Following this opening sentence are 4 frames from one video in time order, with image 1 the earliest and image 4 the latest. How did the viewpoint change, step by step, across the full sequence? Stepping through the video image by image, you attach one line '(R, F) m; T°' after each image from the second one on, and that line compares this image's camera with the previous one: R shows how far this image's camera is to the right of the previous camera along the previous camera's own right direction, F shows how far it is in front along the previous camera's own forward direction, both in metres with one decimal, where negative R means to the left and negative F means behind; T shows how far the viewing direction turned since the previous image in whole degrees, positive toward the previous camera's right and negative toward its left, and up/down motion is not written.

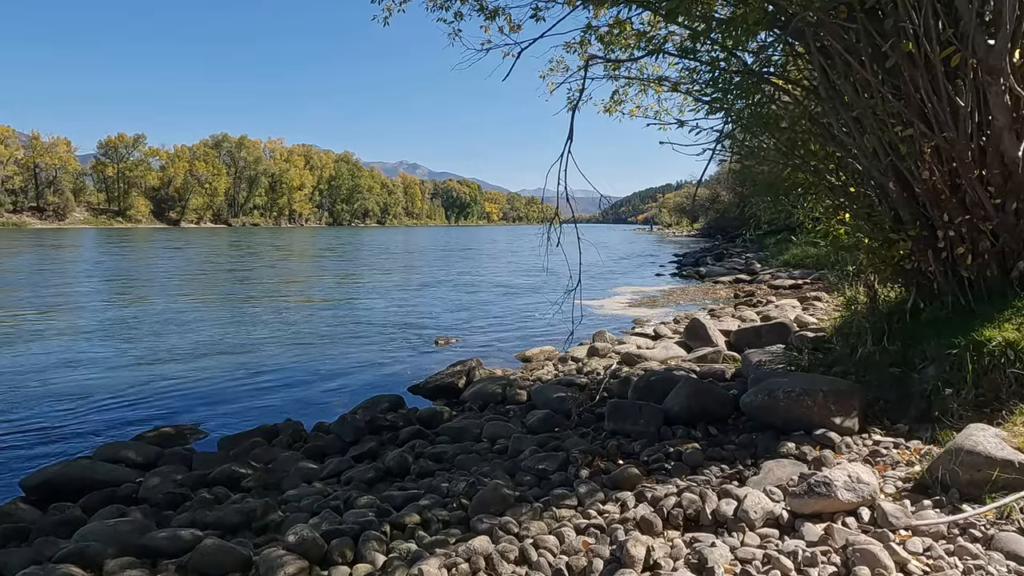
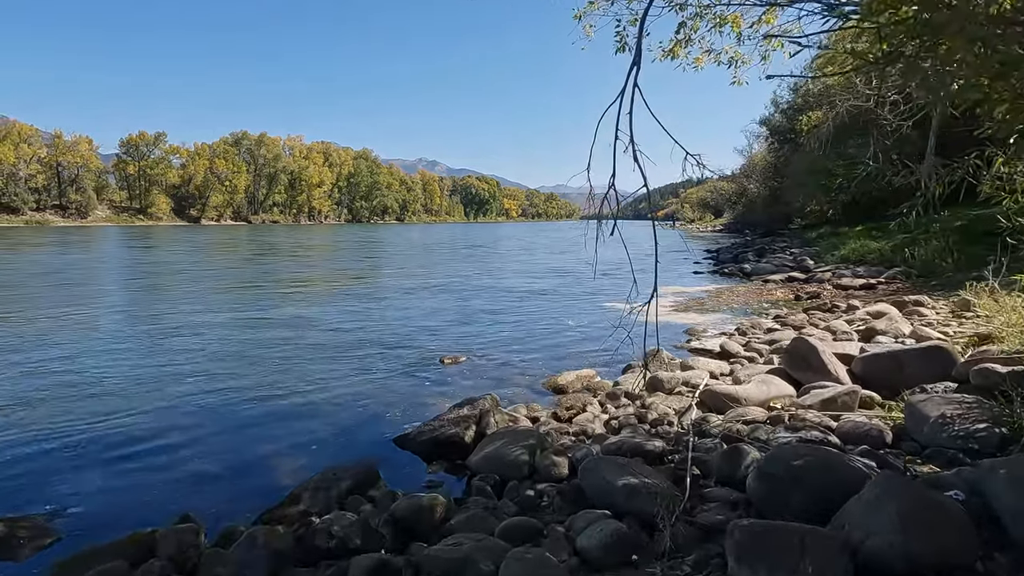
(-0.1, +3.1) m; -2°
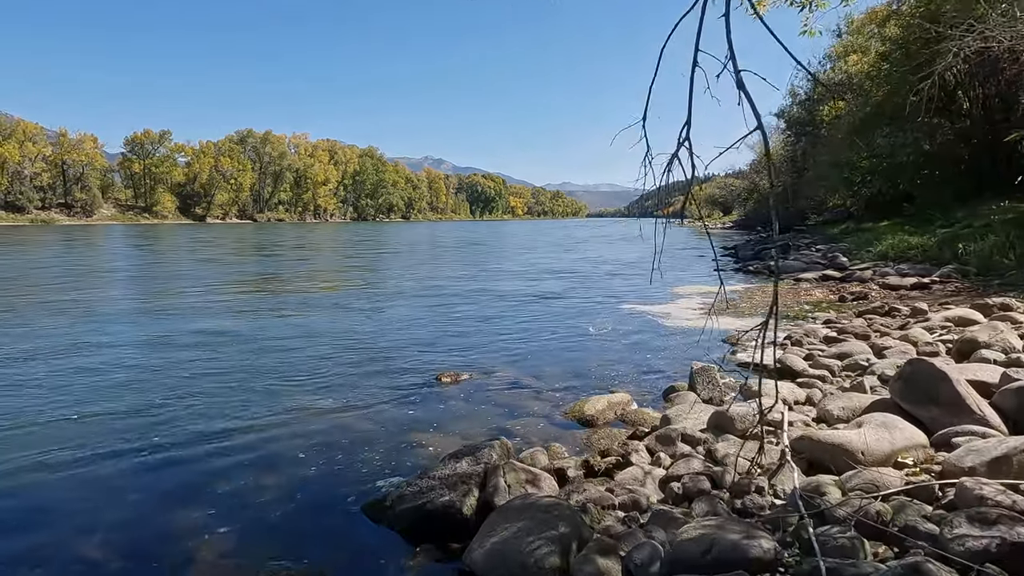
(-0.1, +2.0) m; -1°
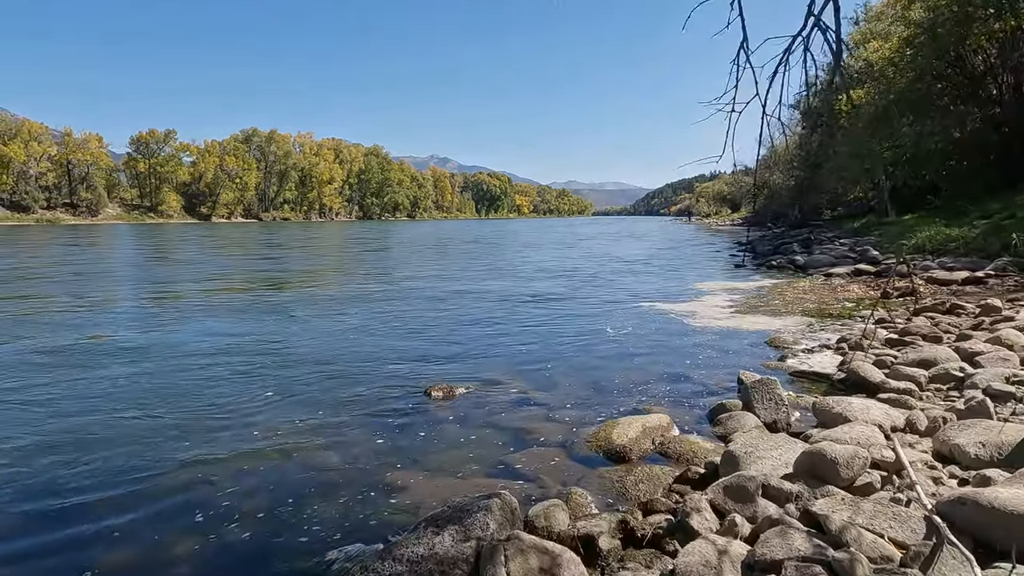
(0.0, +1.7) m; -1°
